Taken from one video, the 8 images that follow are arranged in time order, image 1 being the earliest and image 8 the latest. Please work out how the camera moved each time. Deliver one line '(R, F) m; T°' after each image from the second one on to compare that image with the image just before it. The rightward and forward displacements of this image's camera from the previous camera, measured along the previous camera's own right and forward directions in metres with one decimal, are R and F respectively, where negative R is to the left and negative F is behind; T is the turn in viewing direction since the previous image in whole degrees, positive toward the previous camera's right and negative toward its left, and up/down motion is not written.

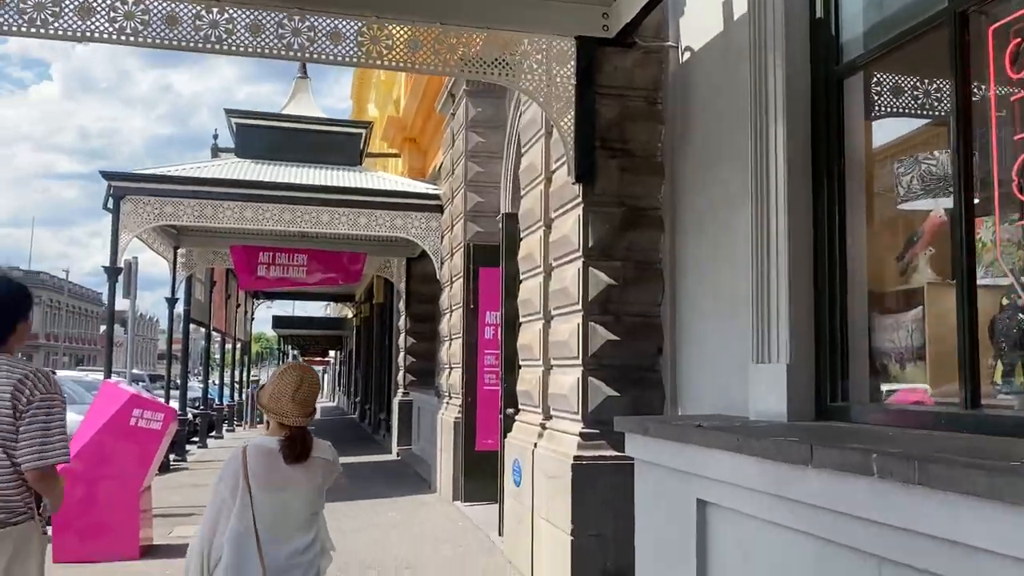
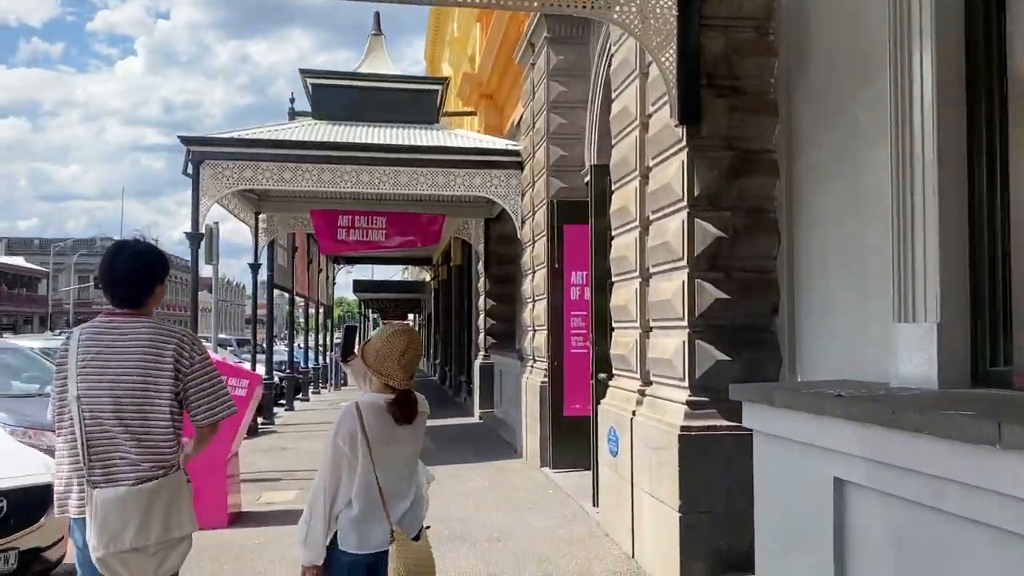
(-0.1, +0.5) m; -5°
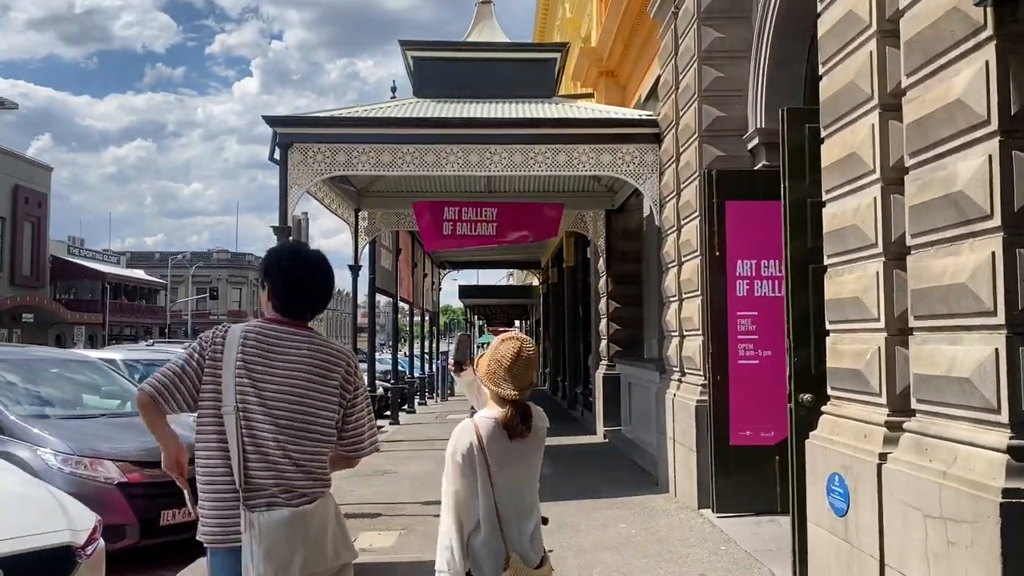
(-0.4, +1.8) m; -7°
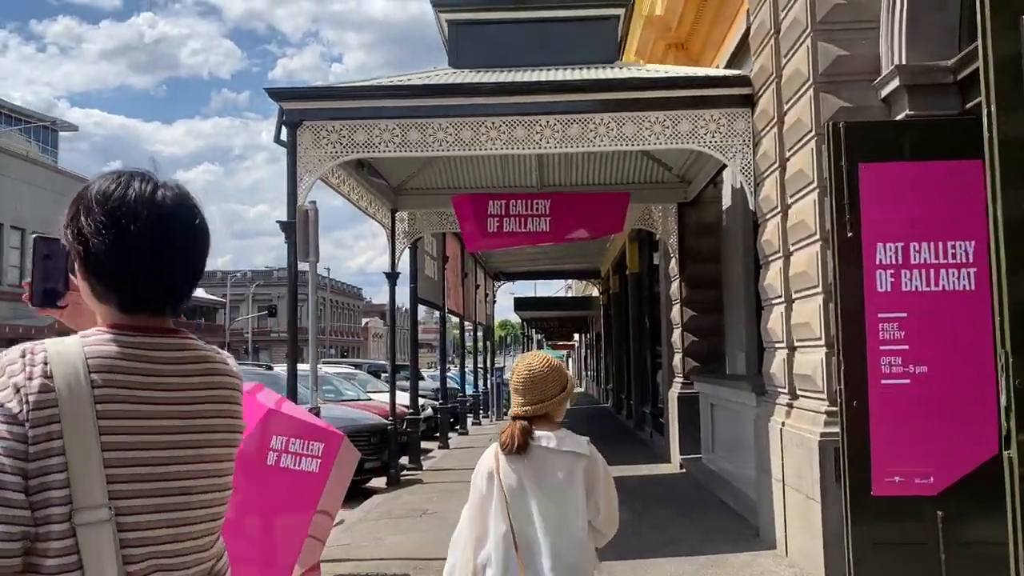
(0.0, +1.8) m; -4°
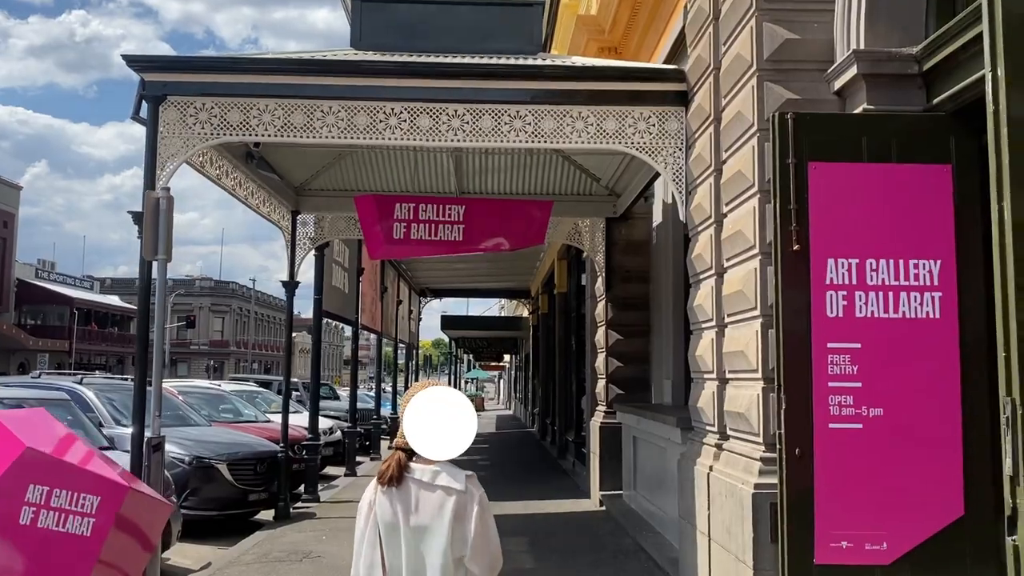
(+0.3, +1.0) m; +4°
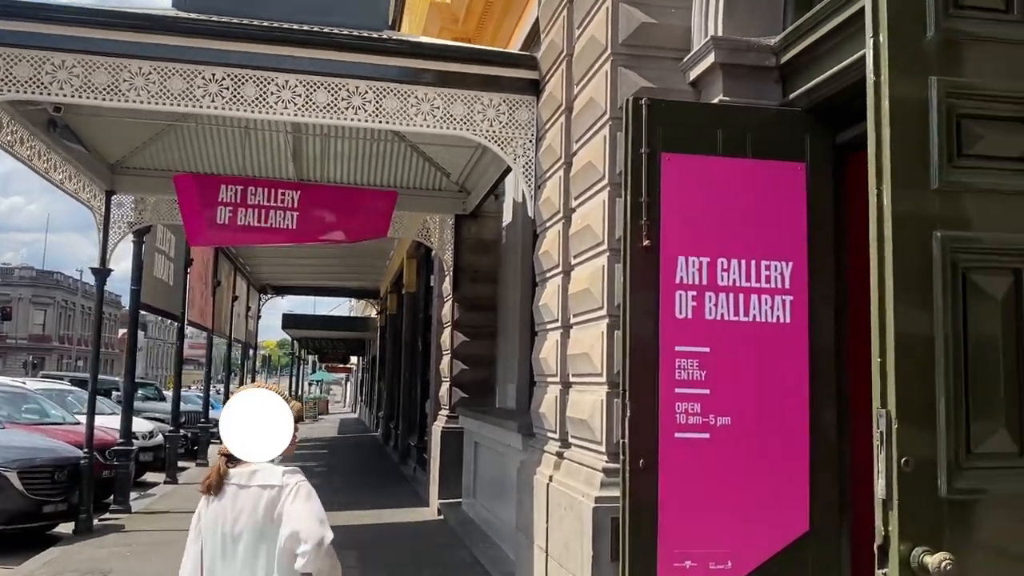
(+0.1, +0.5) m; +9°
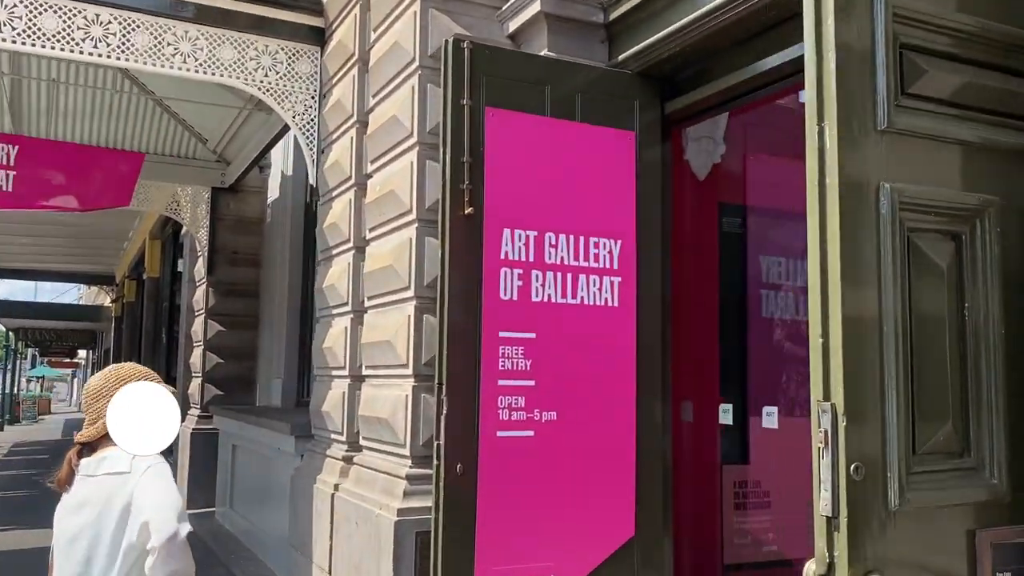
(-0.1, +0.7) m; +16°
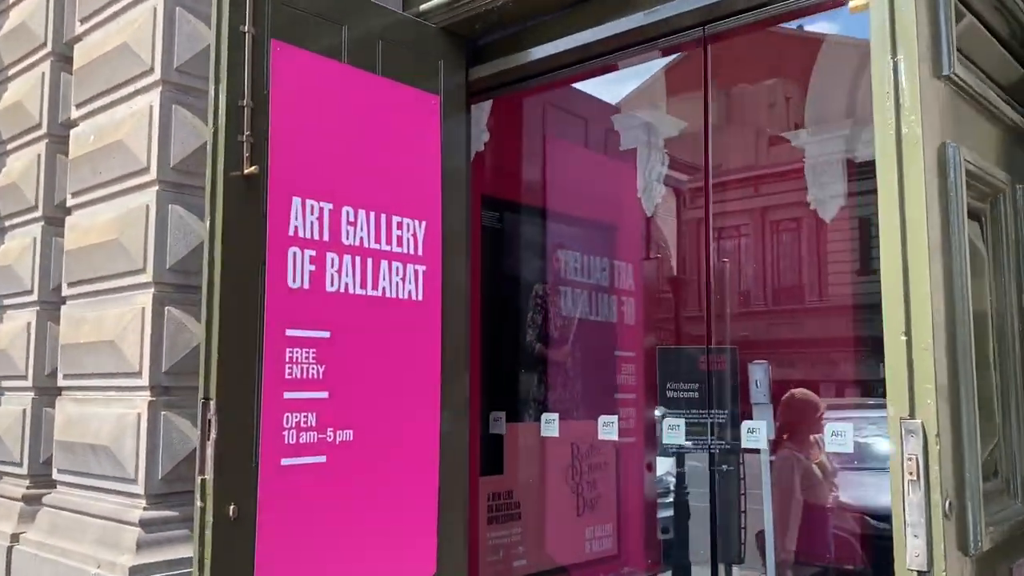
(-0.4, +0.7) m; +22°
